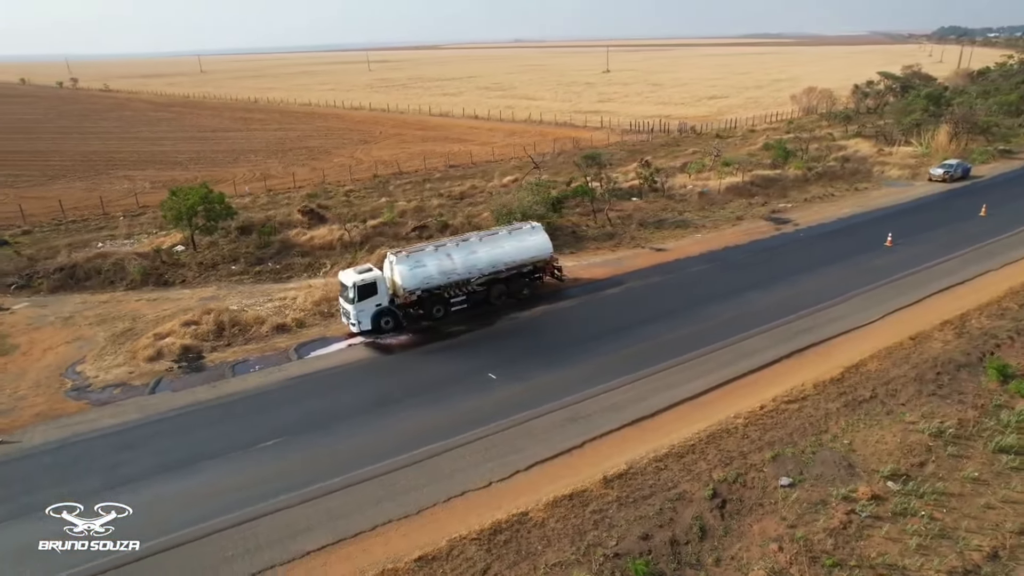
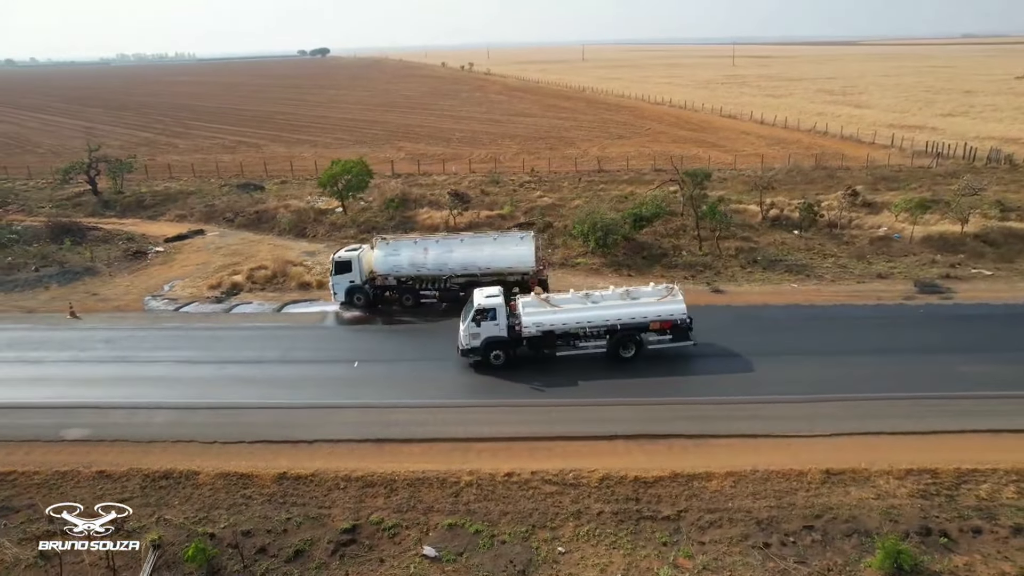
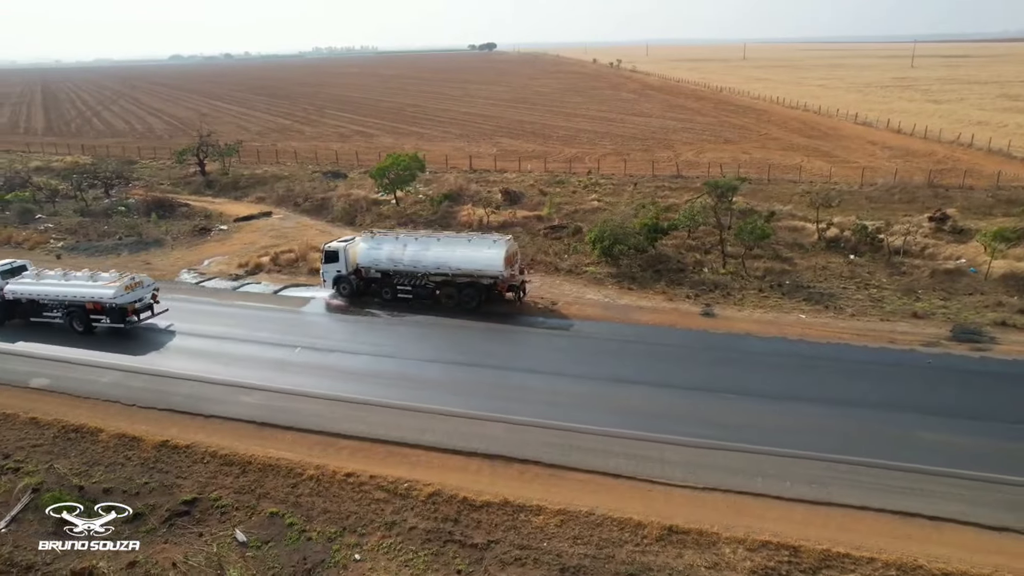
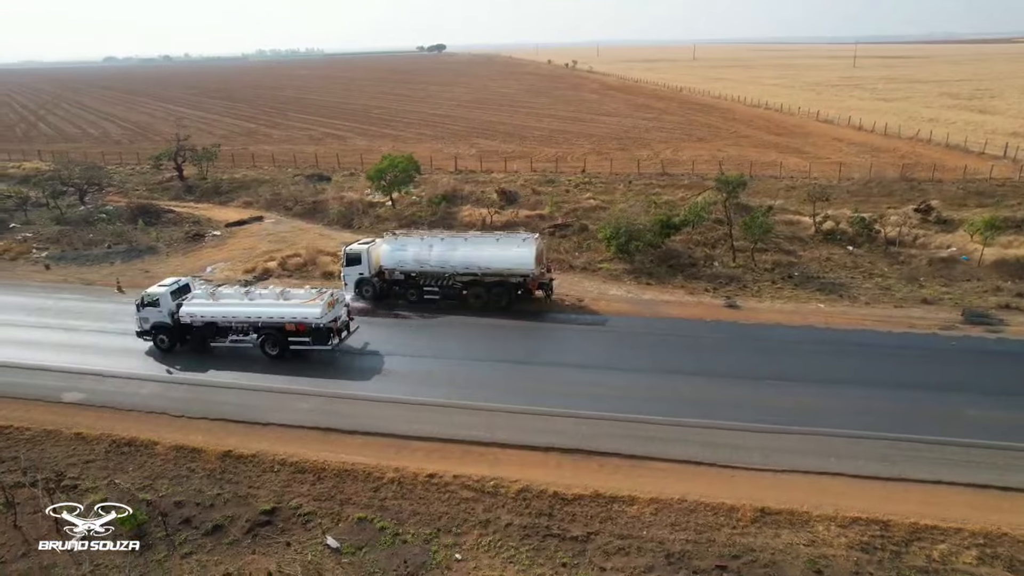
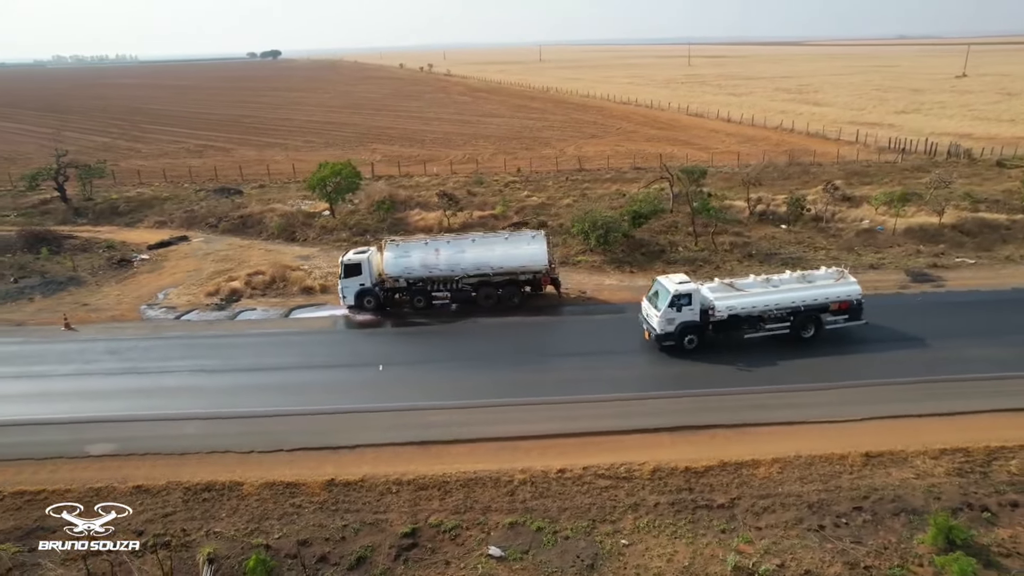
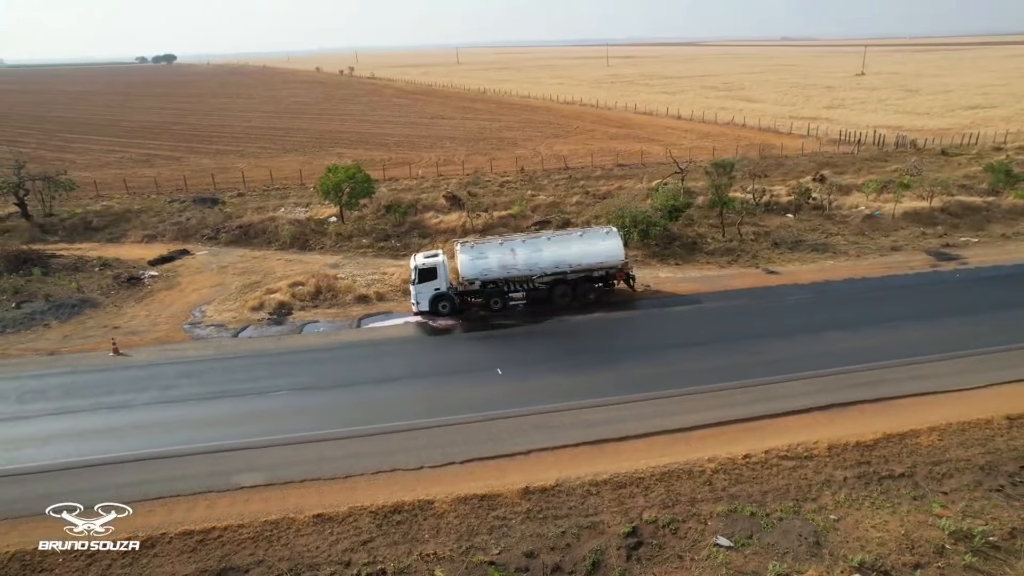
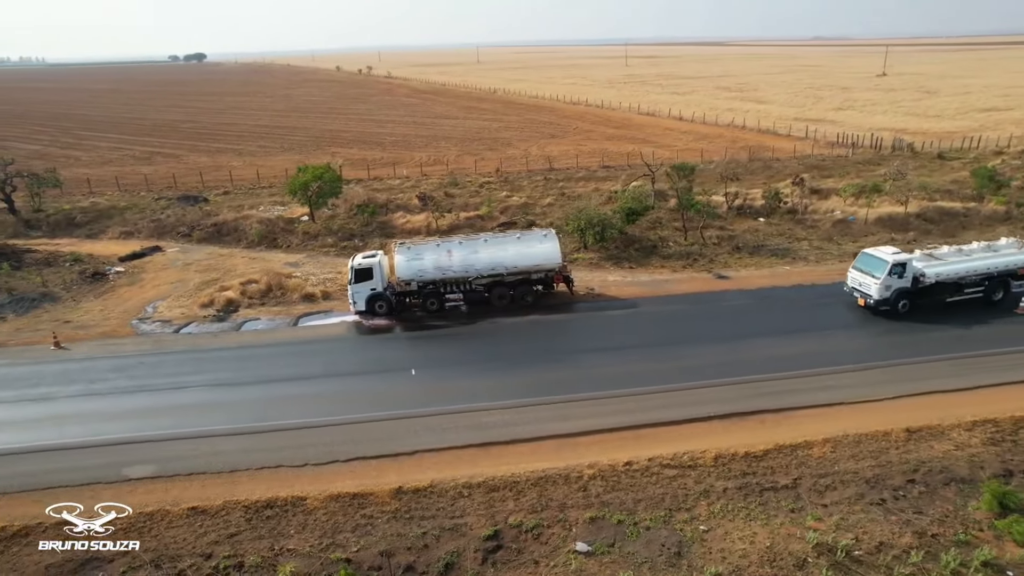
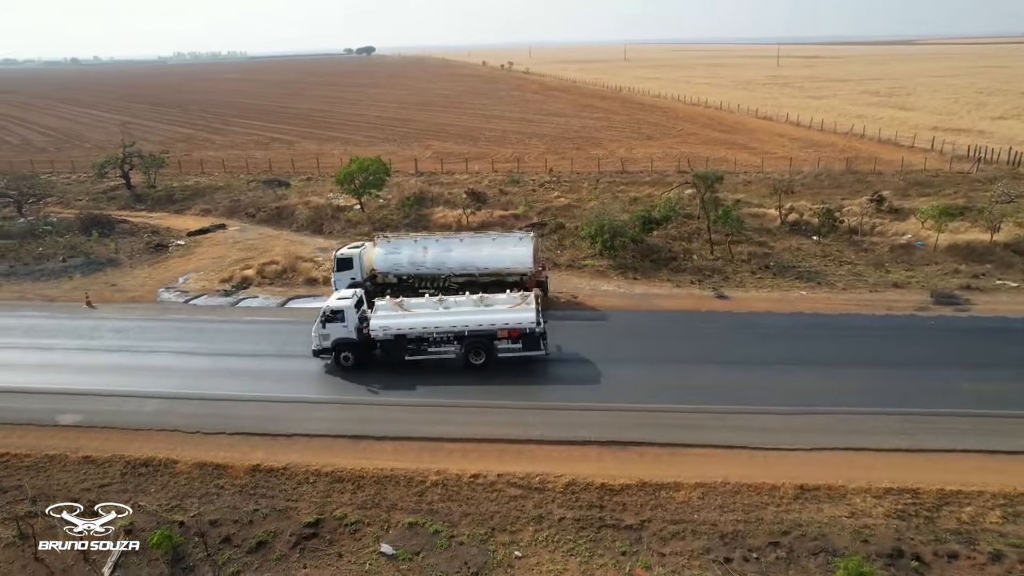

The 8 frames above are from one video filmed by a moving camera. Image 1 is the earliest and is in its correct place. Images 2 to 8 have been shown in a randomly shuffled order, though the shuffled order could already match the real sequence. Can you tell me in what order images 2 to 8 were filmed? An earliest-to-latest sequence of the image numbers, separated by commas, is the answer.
6, 7, 5, 2, 8, 4, 3
